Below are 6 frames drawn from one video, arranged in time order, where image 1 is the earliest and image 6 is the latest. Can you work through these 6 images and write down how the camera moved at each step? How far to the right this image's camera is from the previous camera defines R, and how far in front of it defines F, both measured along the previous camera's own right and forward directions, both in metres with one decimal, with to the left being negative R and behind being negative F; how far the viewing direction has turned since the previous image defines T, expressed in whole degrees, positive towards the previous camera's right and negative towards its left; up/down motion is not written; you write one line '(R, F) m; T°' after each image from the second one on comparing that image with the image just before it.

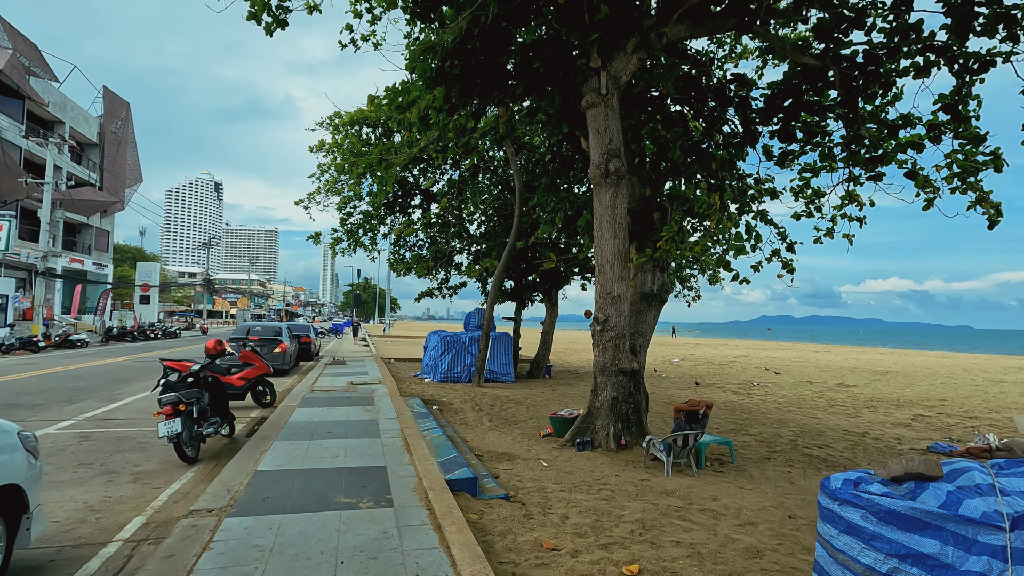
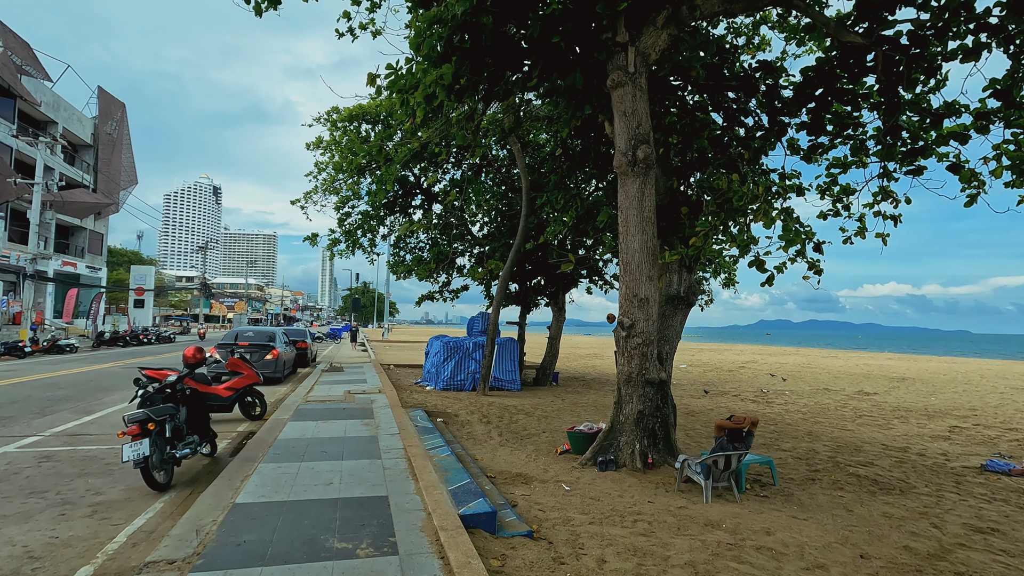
(-0.2, +0.6) m; 0°
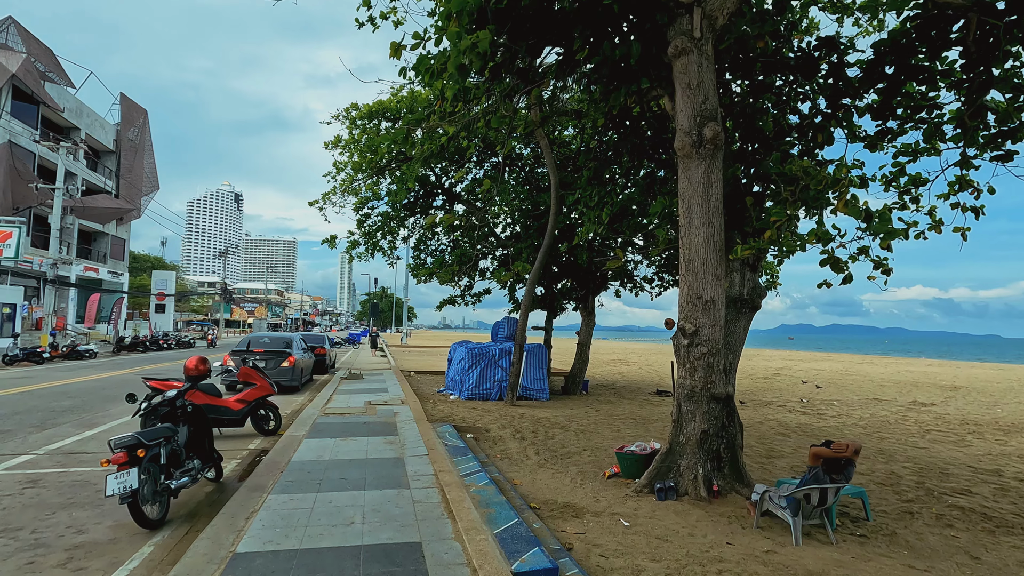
(-0.3, +0.7) m; -2°
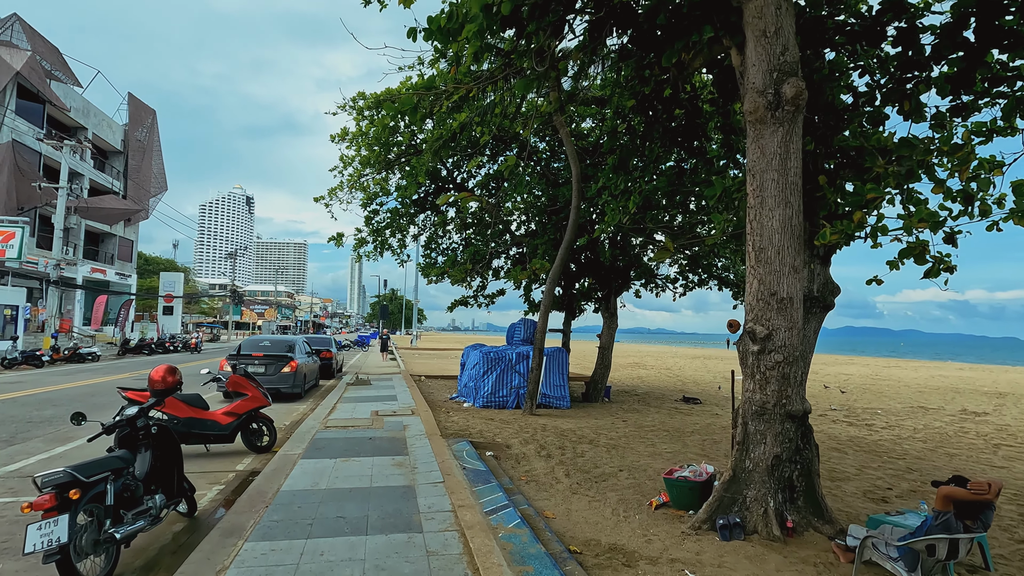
(-0.2, +0.8) m; -1°
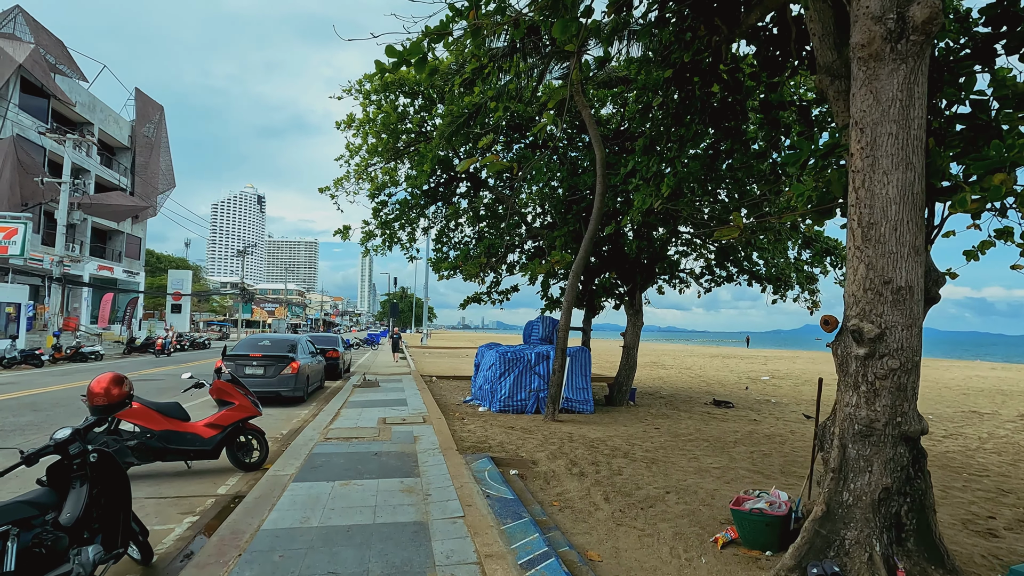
(-0.2, +0.8) m; -1°
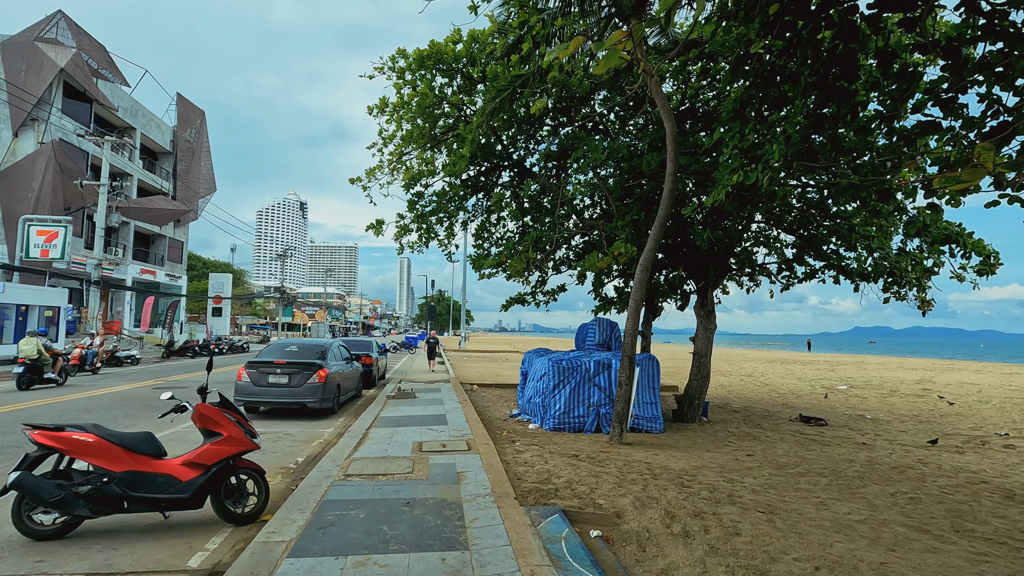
(-0.3, +1.4) m; -4°
